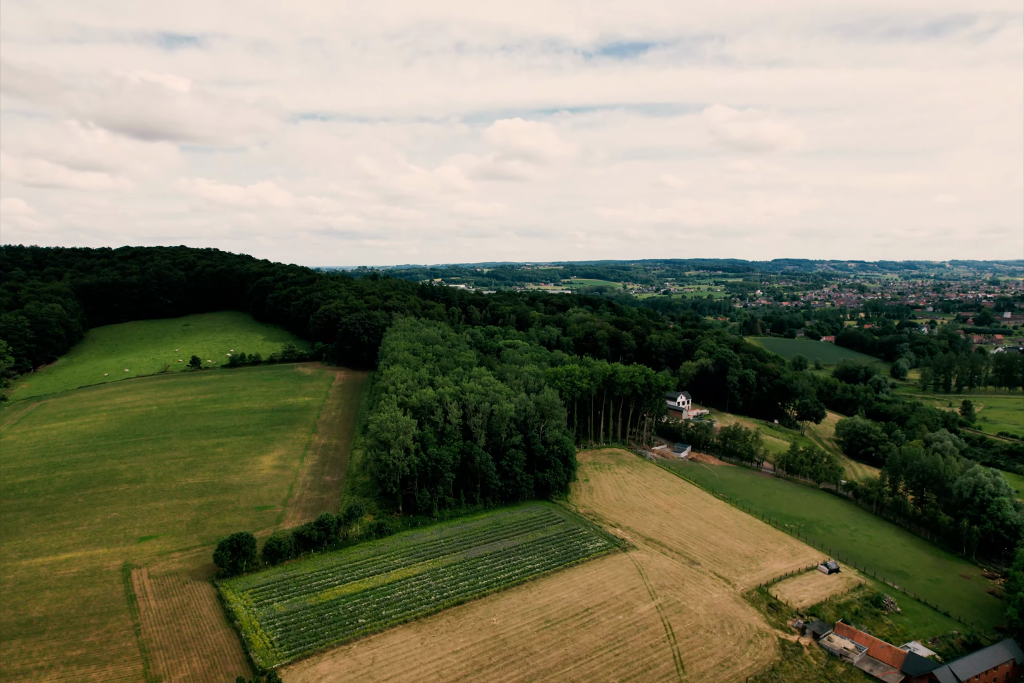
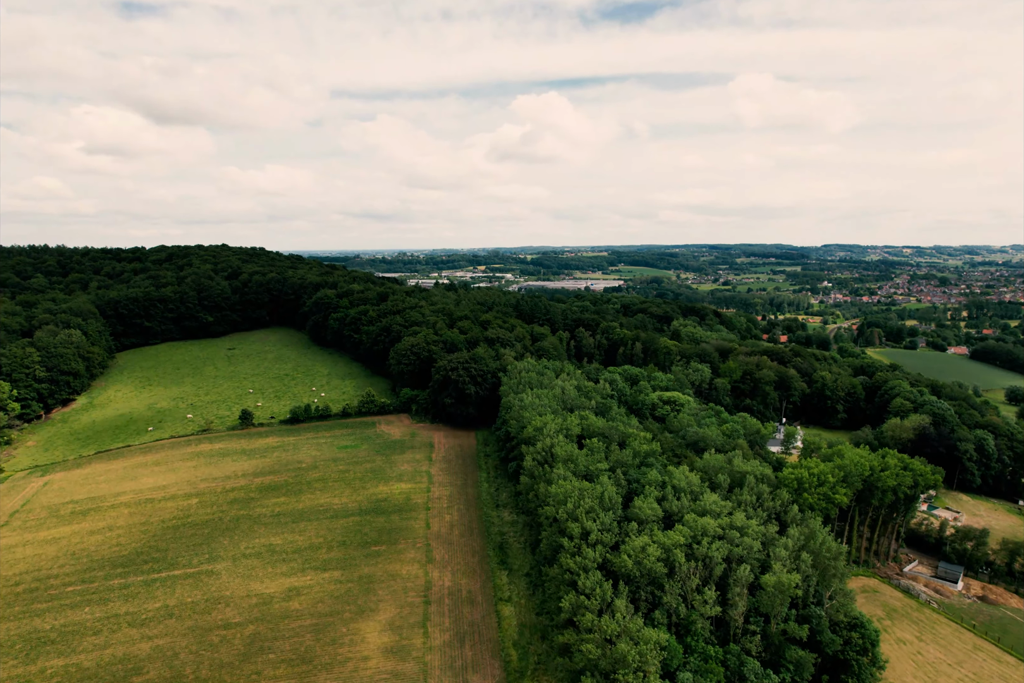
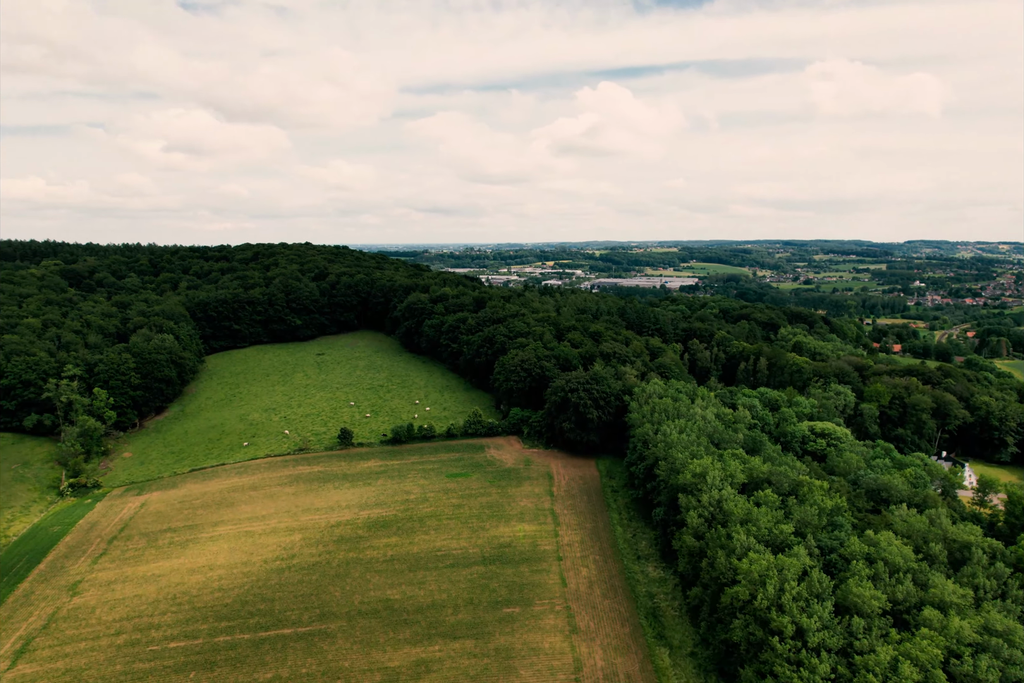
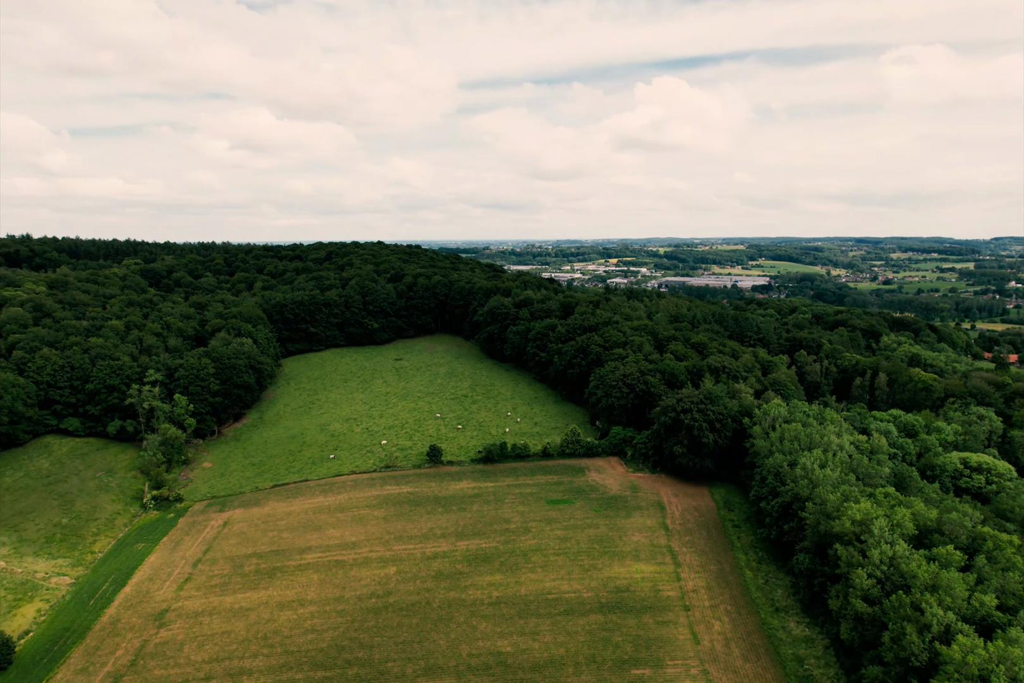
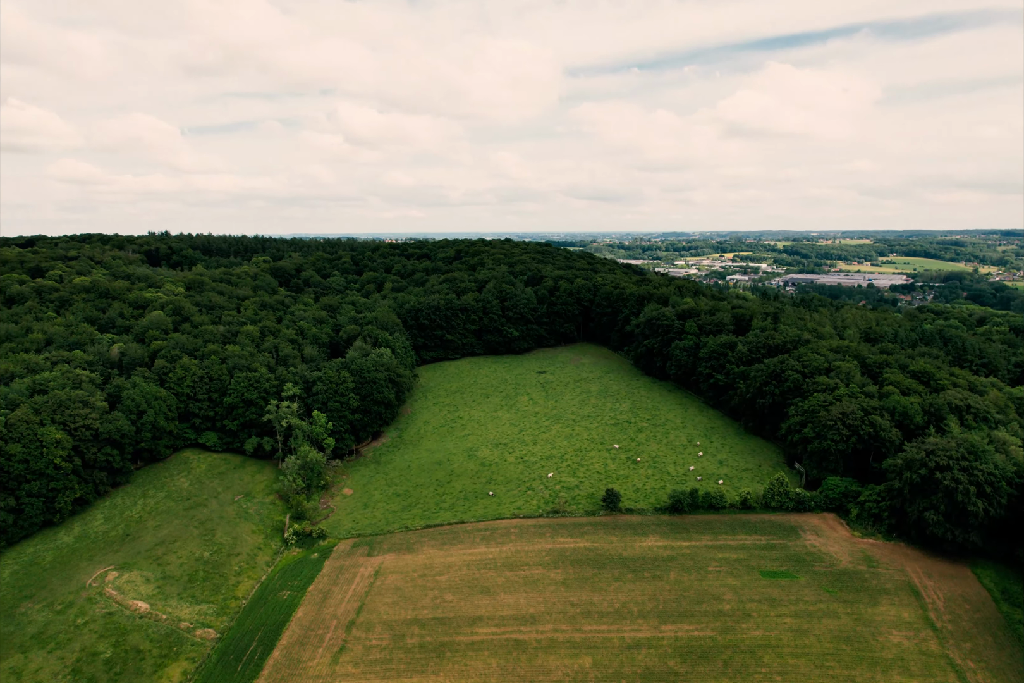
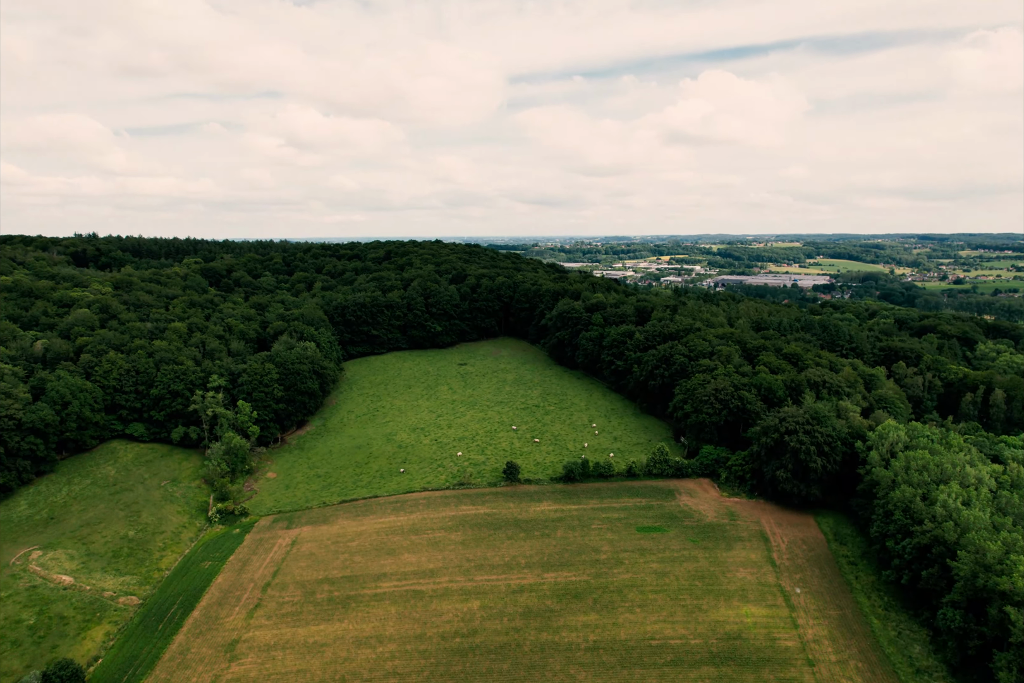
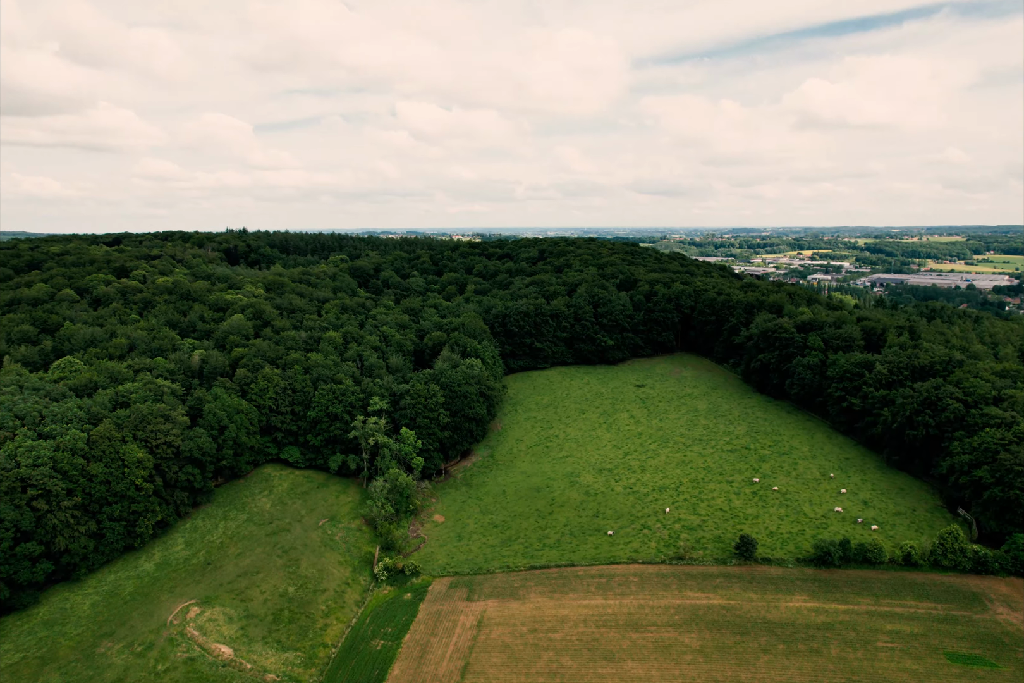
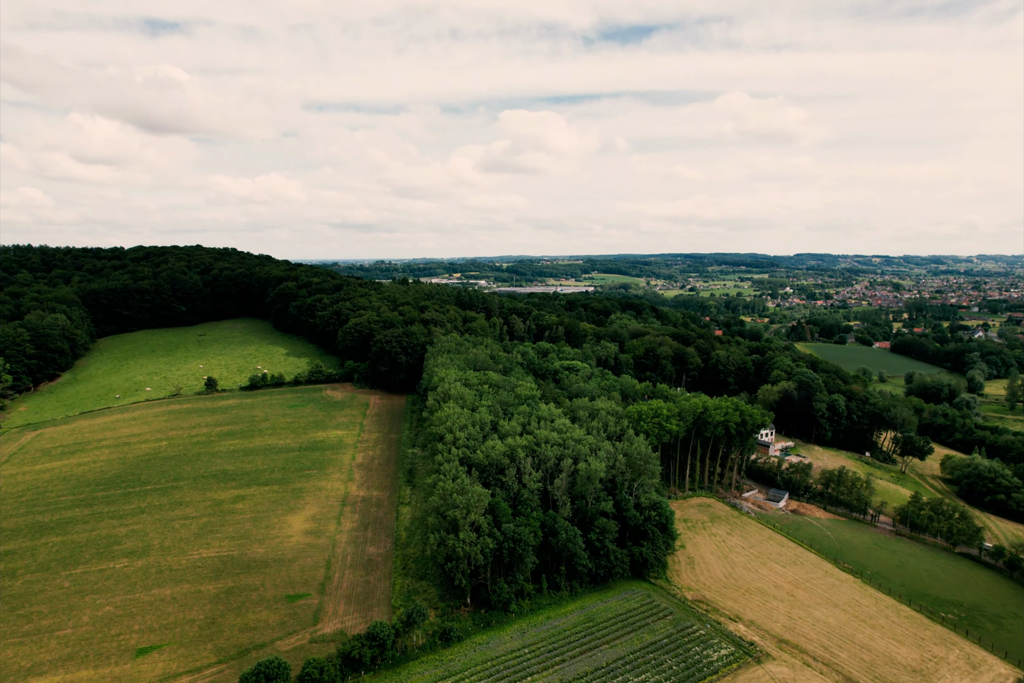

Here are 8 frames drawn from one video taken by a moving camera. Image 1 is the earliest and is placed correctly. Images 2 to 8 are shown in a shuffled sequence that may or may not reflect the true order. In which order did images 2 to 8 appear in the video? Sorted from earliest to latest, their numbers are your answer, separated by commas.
8, 2, 3, 4, 6, 5, 7
